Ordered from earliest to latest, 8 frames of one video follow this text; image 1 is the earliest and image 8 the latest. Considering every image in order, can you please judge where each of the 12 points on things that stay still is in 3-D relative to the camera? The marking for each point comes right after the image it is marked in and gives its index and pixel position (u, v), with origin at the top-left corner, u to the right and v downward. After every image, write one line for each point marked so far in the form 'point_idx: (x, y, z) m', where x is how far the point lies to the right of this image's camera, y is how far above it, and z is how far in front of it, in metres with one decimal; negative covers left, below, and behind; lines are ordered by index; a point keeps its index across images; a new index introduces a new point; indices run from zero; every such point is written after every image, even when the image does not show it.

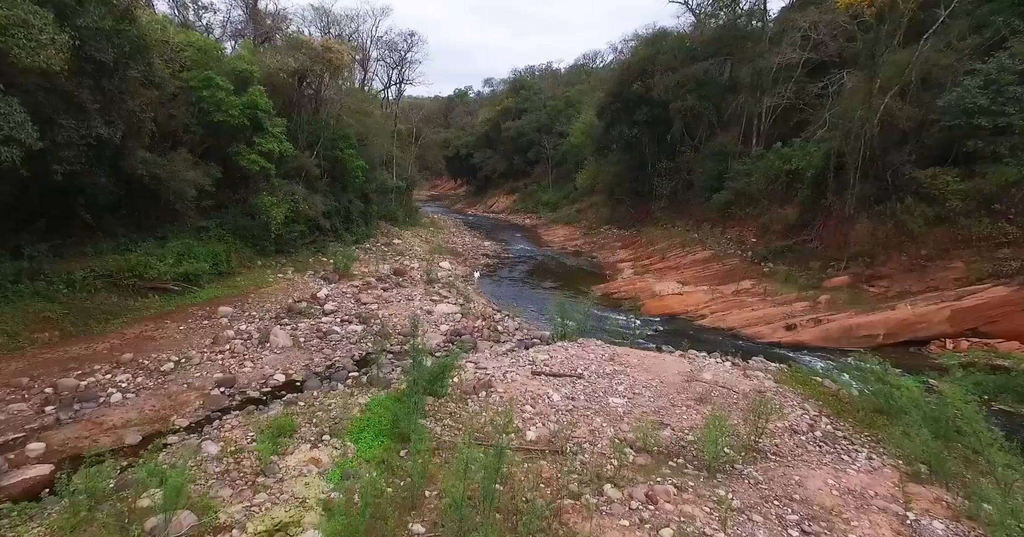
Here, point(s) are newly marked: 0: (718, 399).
0: (+2.9, -1.8, +7.0) m
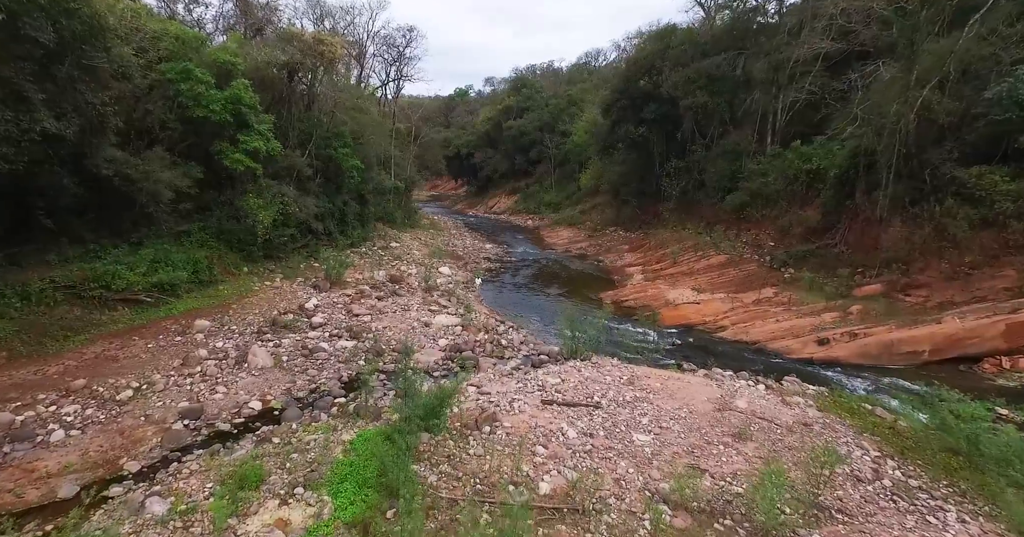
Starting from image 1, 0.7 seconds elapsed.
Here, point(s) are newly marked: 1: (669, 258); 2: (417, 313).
0: (+3.0, -2.0, +6.1) m
1: (+6.1, +0.2, +19.4) m
2: (-2.3, -1.1, +12.1) m
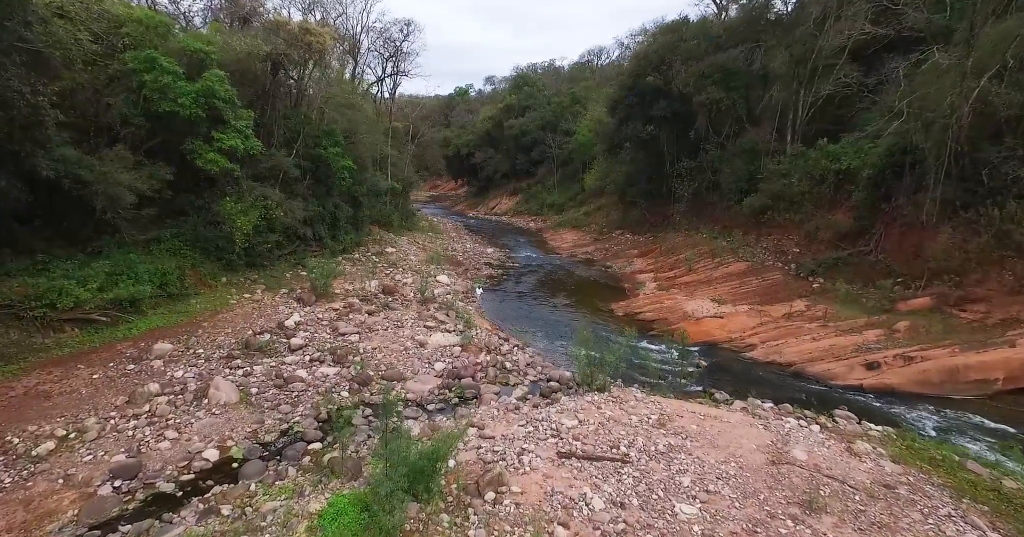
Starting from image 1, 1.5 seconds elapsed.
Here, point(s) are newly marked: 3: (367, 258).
0: (+3.1, -2.2, +4.8) m
1: (+6.2, 0.0, +18.2) m
2: (-2.2, -1.3, +10.9) m
3: (-5.3, +0.3, +18.3) m
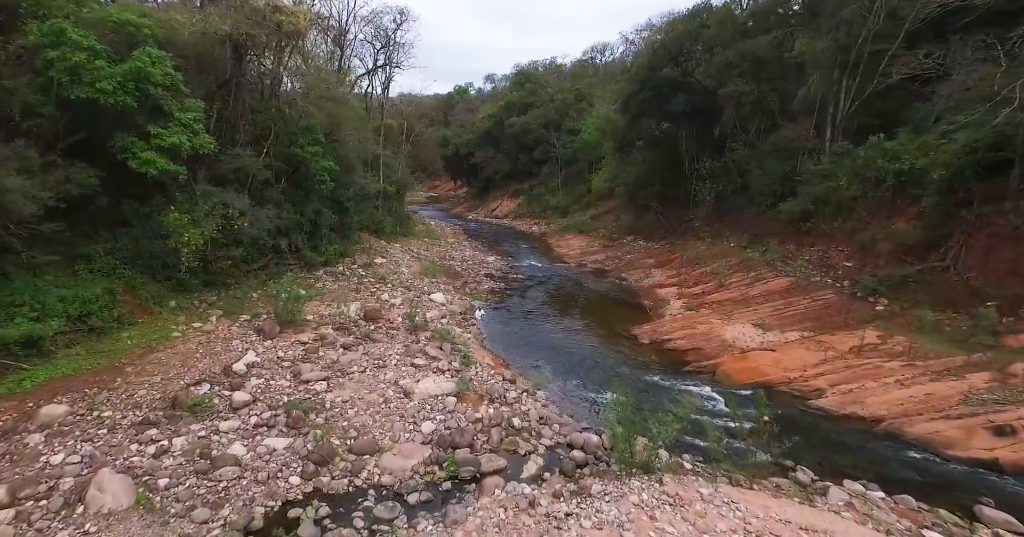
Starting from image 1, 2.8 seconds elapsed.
0: (+3.2, -2.7, +2.6) m
1: (+6.4, -0.5, +16.0) m
2: (-2.0, -1.8, +8.7) m
3: (-5.2, -0.2, +16.1) m
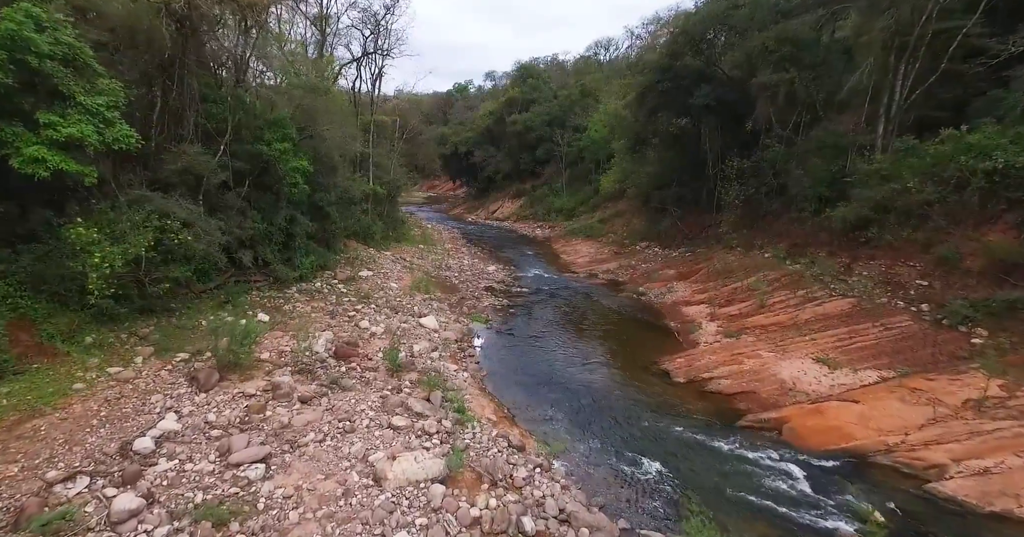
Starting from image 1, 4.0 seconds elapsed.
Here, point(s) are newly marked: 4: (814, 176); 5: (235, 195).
0: (+3.4, -3.1, +0.3) m
1: (+6.5, -0.9, +13.7) m
2: (-1.9, -2.2, +6.4) m
3: (-5.0, -0.6, +13.9) m
4: (+9.1, +2.8, +15.0) m
5: (-6.7, +1.8, +12.1) m
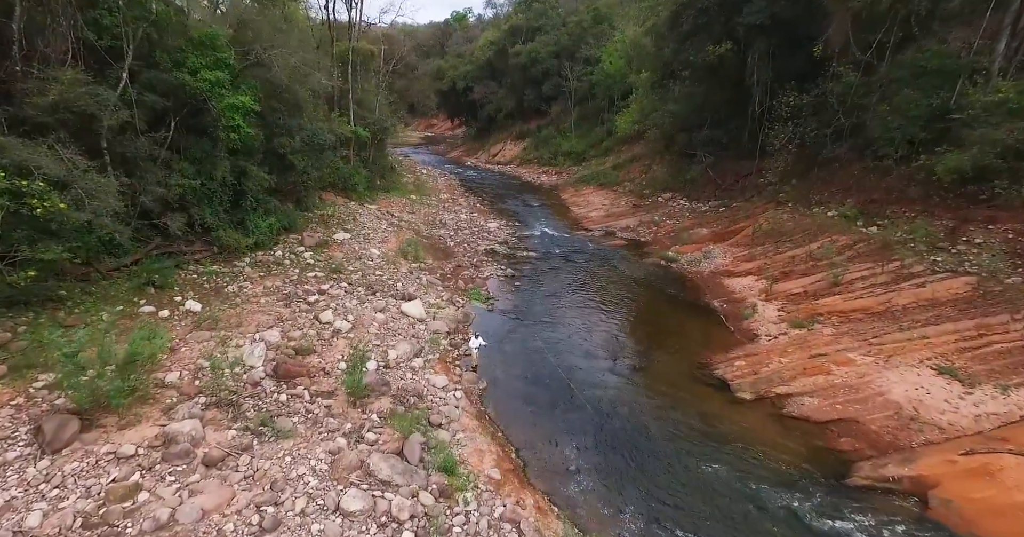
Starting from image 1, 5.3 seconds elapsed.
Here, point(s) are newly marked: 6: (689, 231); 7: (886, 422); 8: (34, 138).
0: (+3.5, -3.9, -2.1) m
1: (+6.7, -0.2, +10.9) m
2: (-1.8, -2.3, +3.8) m
3: (-4.9, +0.1, +11.1) m
4: (+9.2, +3.7, +11.8) m
5: (-6.5, +2.4, +9.1) m
6: (+5.9, +1.3, +16.4) m
7: (+4.9, -2.0, +6.6) m
8: (-6.9, +1.9, +7.3) m
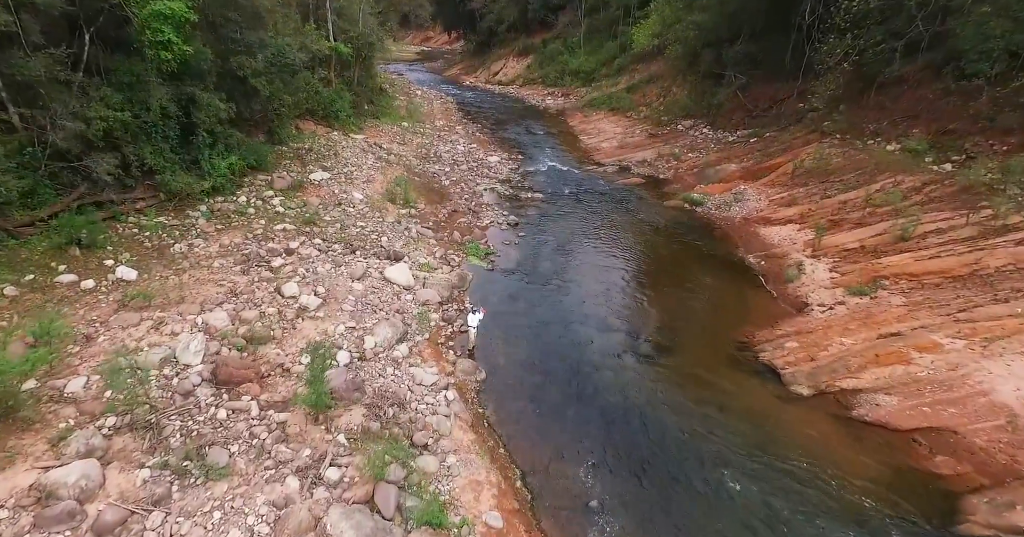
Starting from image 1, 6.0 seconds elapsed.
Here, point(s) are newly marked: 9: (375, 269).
0: (+3.5, -4.9, -3.2) m
1: (+6.7, +0.7, +9.1) m
2: (-1.7, -2.5, +2.5) m
3: (-4.8, +1.0, +9.3) m
4: (+9.3, +4.6, +9.5) m
5: (-6.5, +3.0, +7.0) m
6: (+6.0, +3.0, +14.4) m
7: (+5.0, -1.7, +5.2) m
8: (-6.9, +2.3, +5.3) m
9: (-2.2, 0.0, +8.0) m
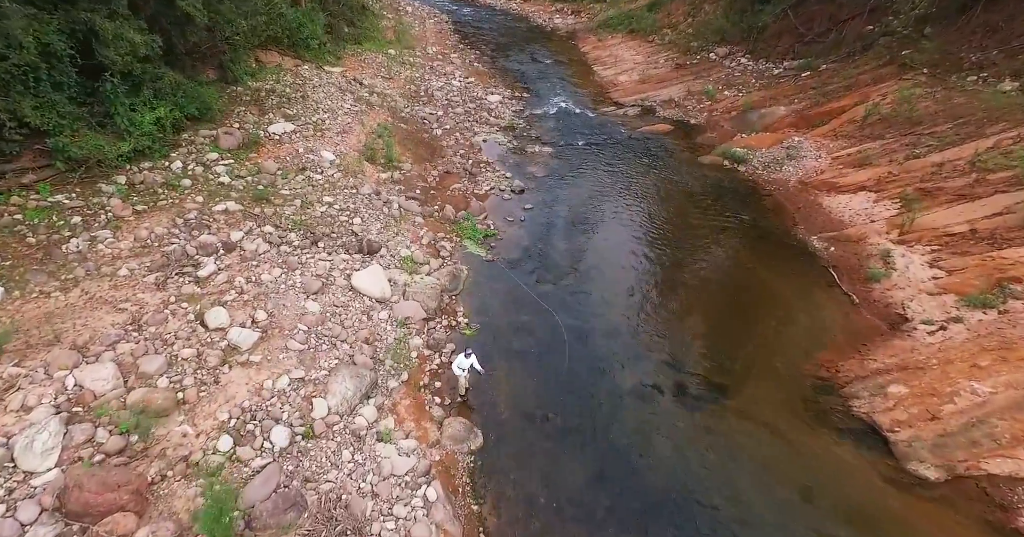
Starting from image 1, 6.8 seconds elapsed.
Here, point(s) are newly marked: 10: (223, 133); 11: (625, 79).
0: (+3.5, -6.5, -4.4) m
1: (+6.9, +0.8, +7.0) m
2: (-1.7, -3.3, +0.9) m
3: (-4.7, +1.1, +7.2) m
4: (+9.4, +4.8, +6.7) m
5: (-6.4, +2.7, +4.7) m
6: (+6.1, +3.9, +11.9) m
7: (+5.1, -2.1, +3.4) m
8: (-6.8, +1.8, +3.1) m
9: (-2.1, -0.1, +6.0) m
10: (-4.8, +2.1, +8.4) m
11: (+3.7, +5.7, +15.6) m
